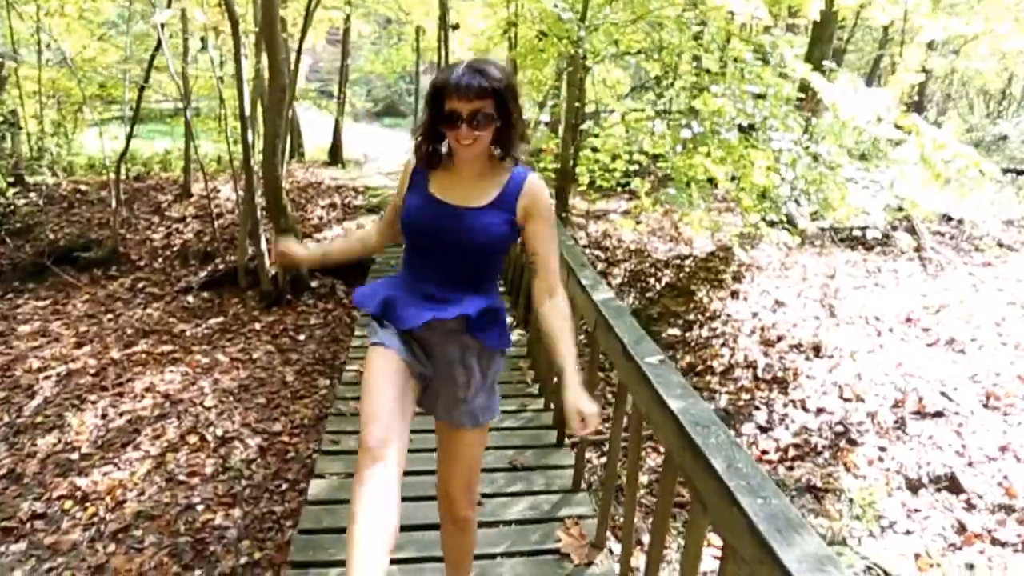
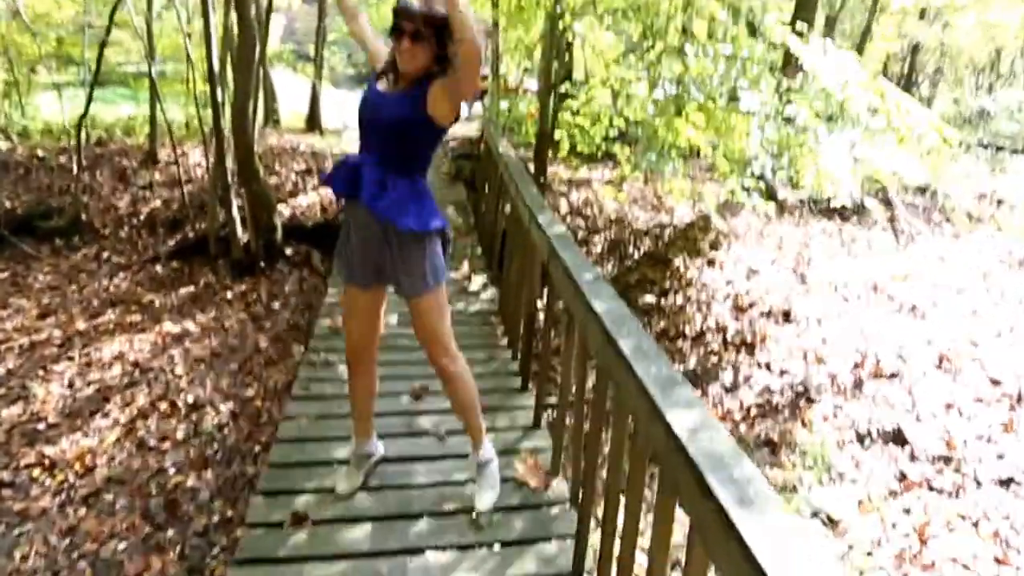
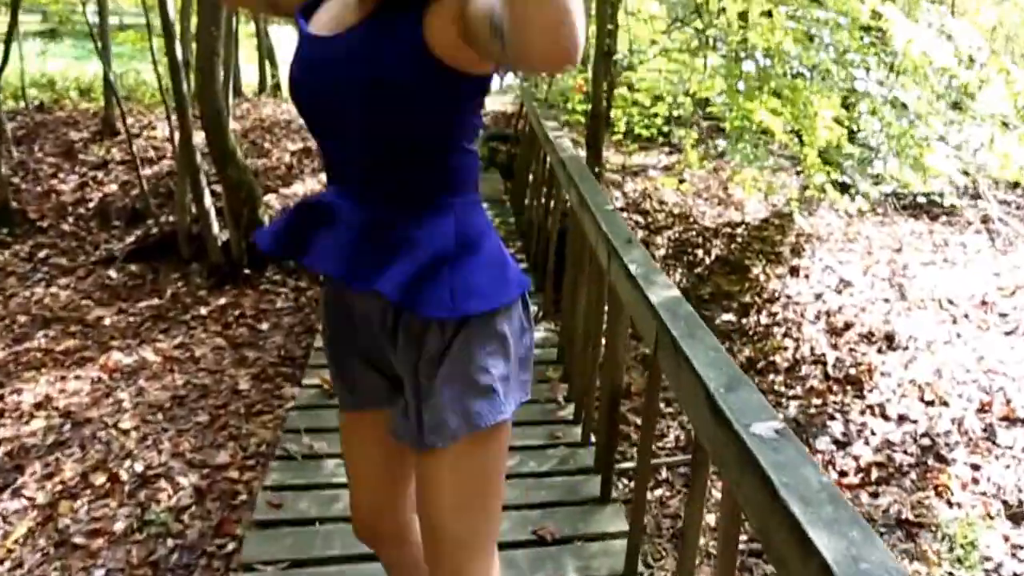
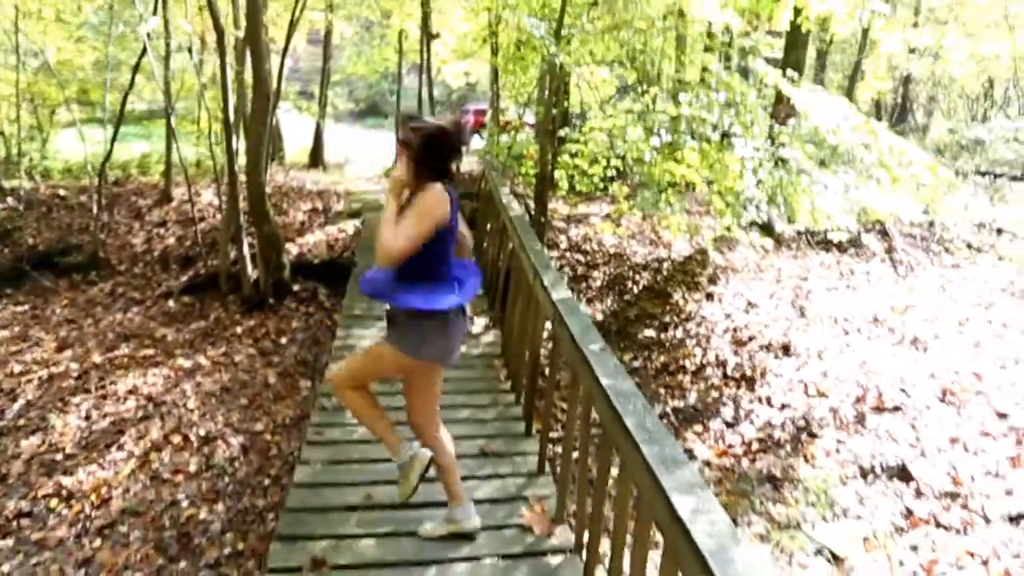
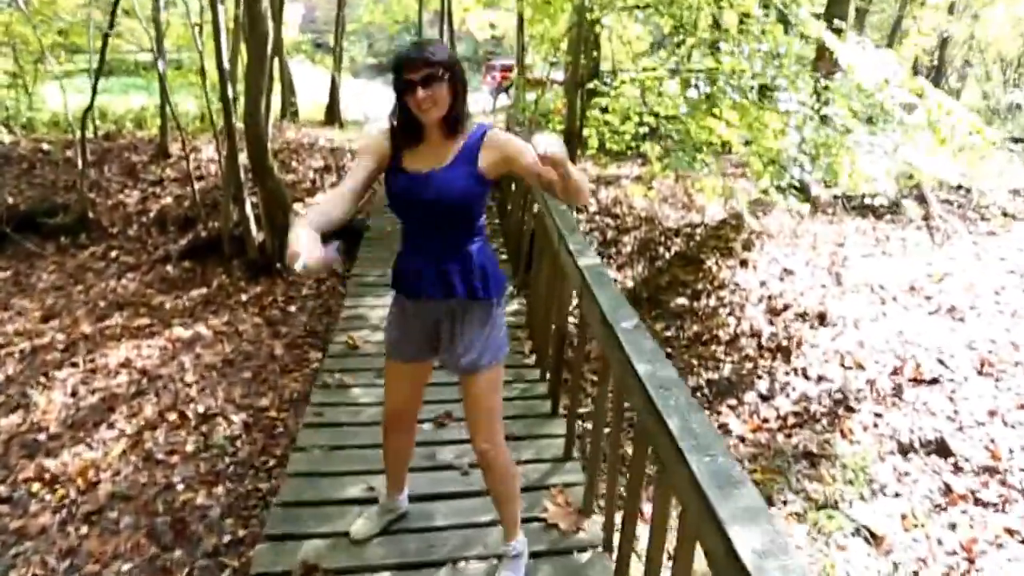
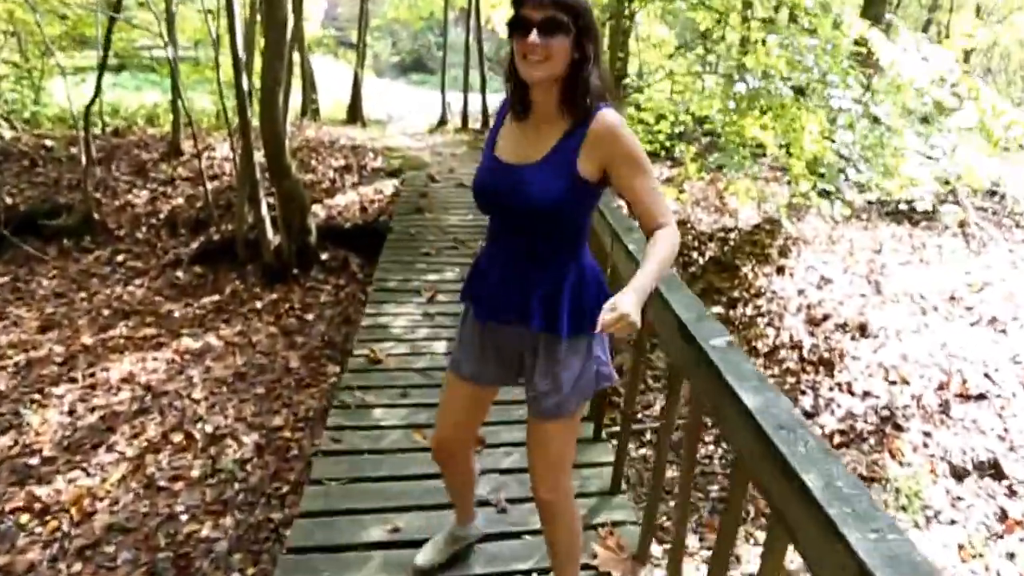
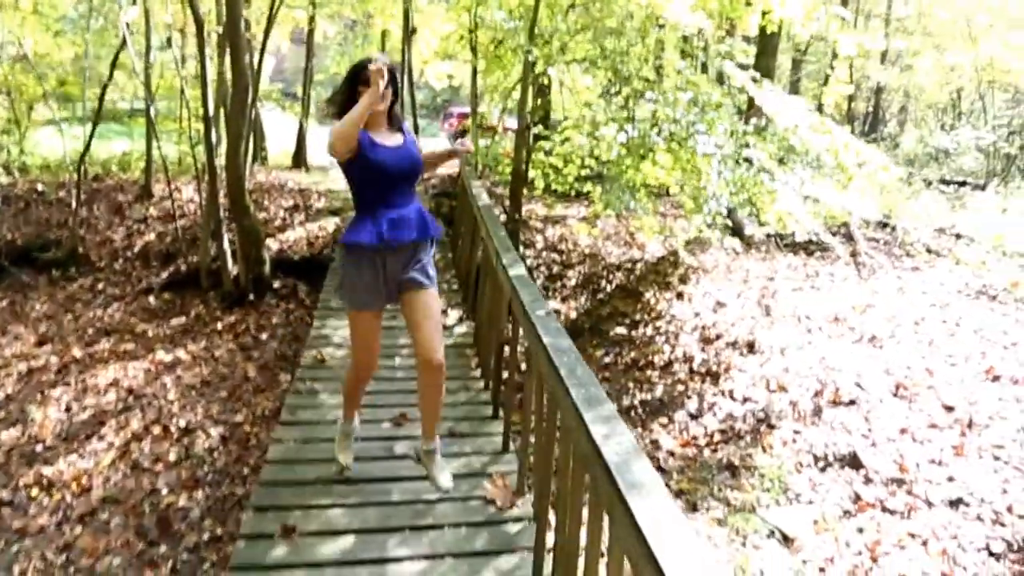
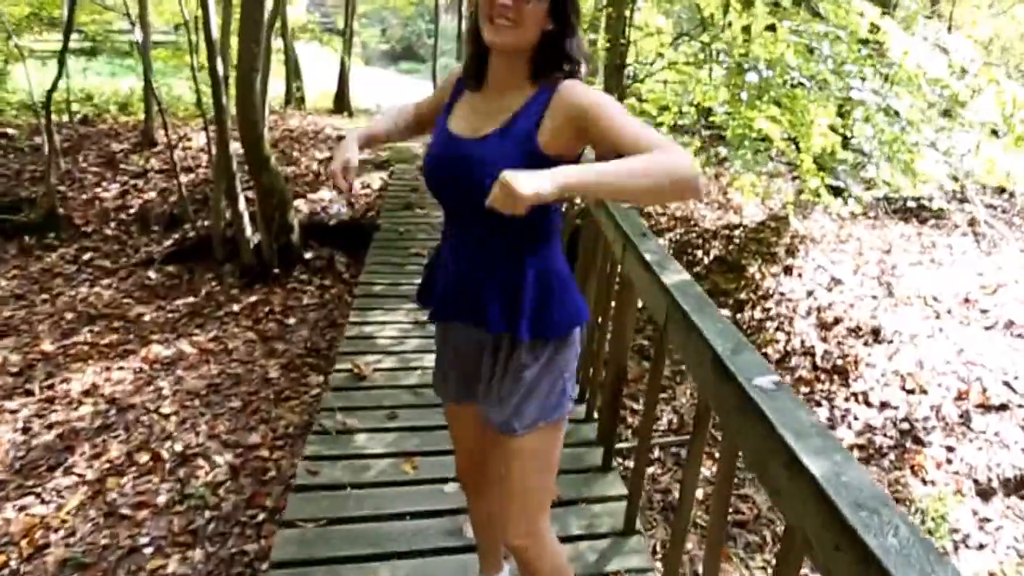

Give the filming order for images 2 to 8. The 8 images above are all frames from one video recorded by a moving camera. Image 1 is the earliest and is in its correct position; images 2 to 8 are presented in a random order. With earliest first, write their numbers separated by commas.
4, 7, 2, 5, 6, 8, 3
